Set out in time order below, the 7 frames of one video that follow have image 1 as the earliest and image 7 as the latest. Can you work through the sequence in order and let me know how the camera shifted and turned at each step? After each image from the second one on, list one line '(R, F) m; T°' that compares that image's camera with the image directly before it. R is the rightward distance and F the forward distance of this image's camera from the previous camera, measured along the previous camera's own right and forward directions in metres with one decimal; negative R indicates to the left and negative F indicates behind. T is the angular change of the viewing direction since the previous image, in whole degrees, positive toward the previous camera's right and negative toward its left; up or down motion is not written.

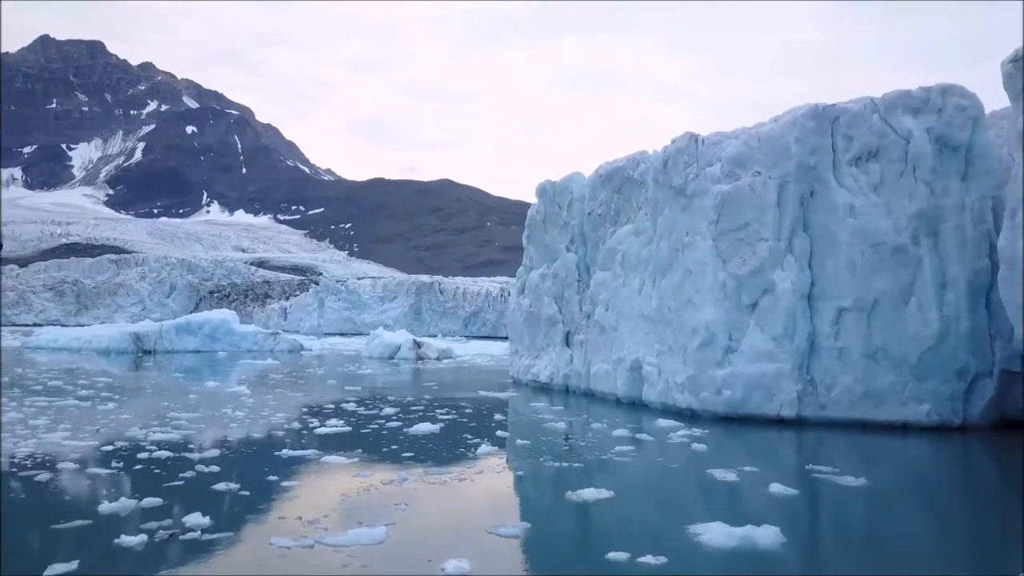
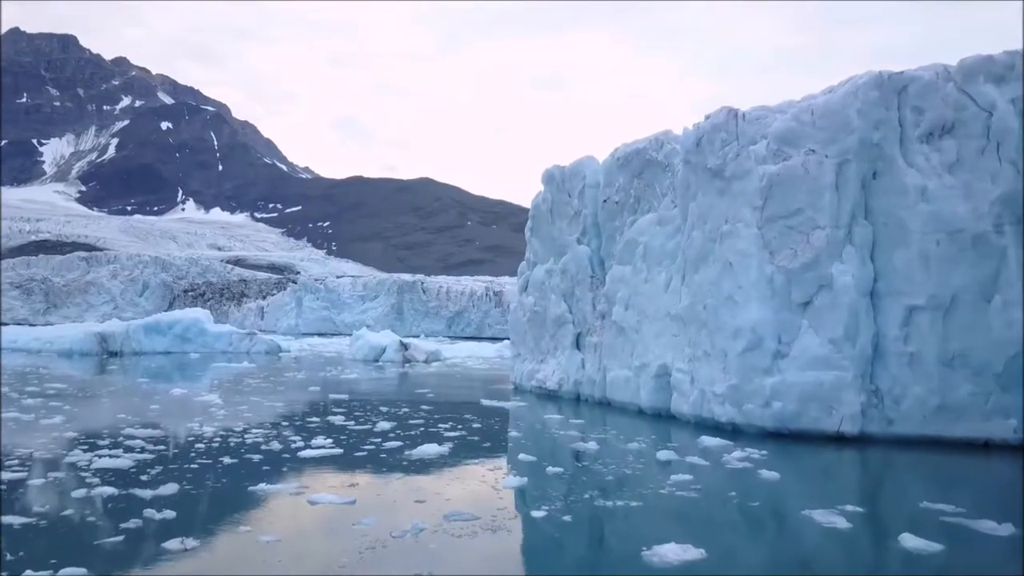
(-0.6, +1.9) m; +2°
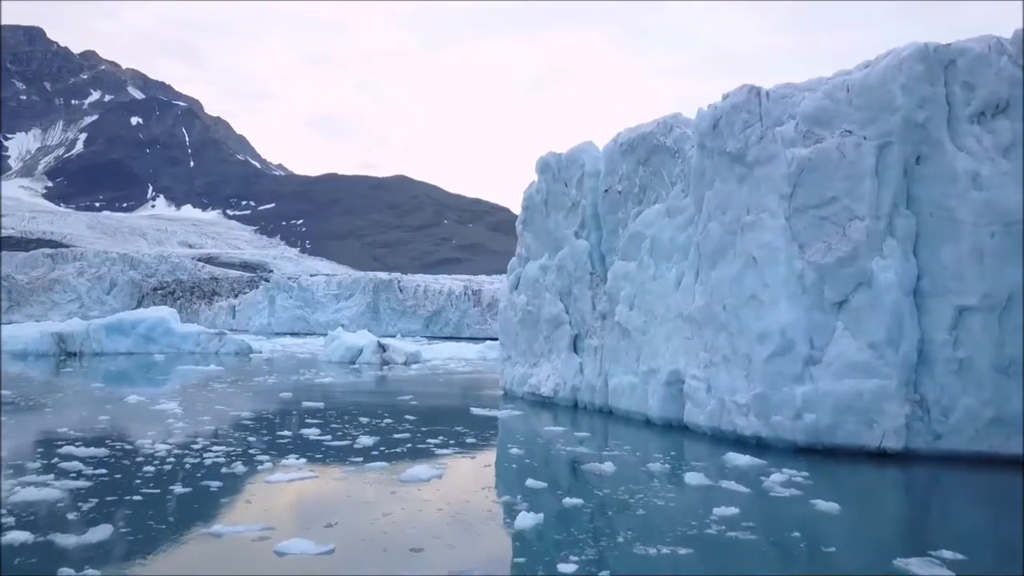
(-0.3, +1.4) m; +2°
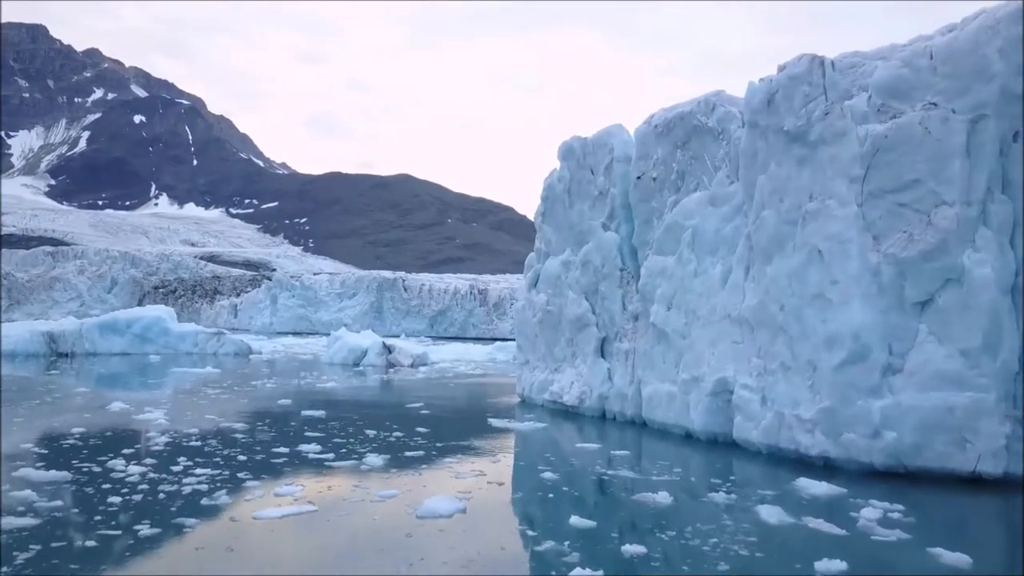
(-0.3, +1.4) m; 0°
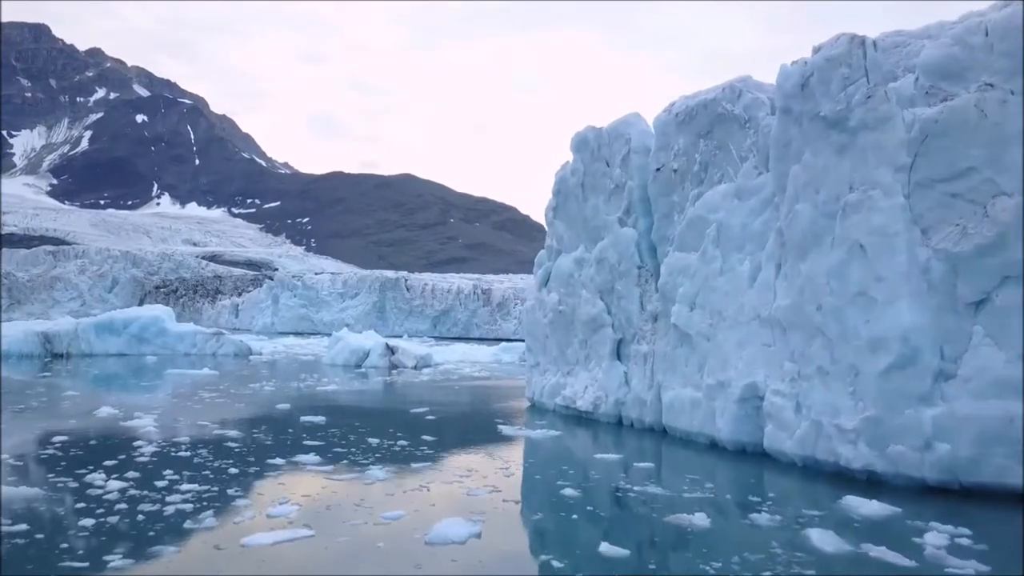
(-0.2, +0.8) m; 0°
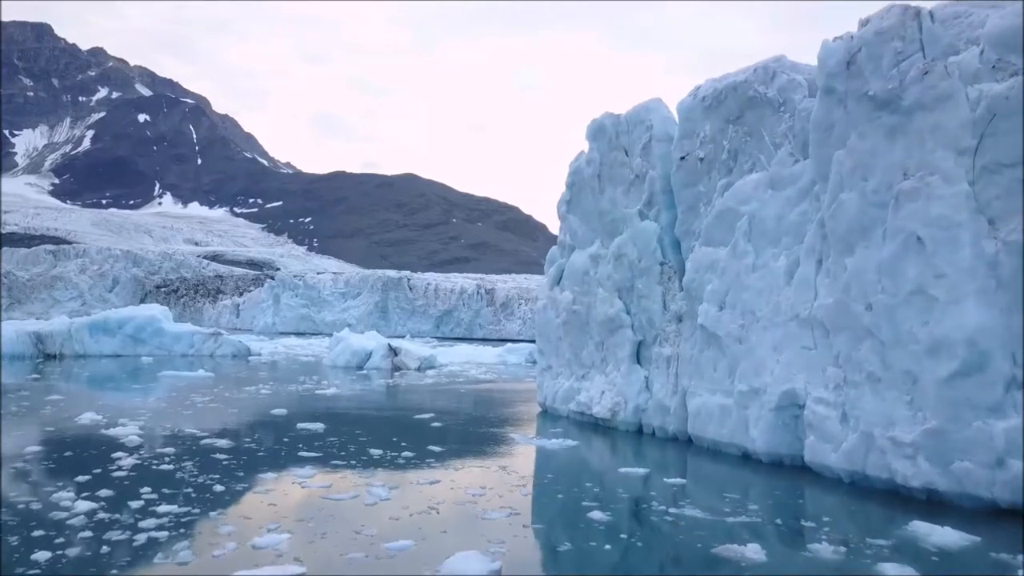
(-0.2, +0.9) m; 0°
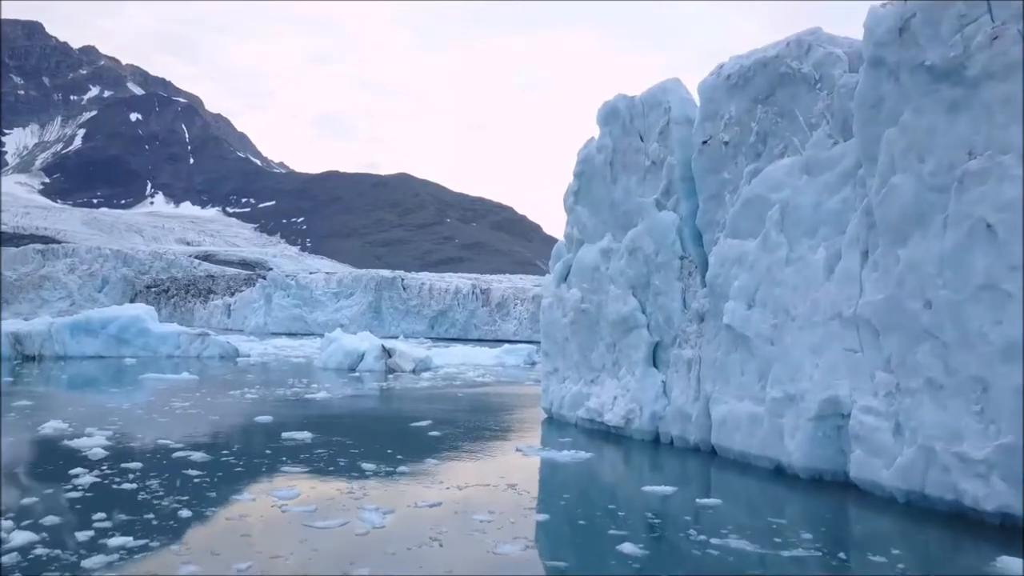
(-0.2, +1.0) m; 0°
